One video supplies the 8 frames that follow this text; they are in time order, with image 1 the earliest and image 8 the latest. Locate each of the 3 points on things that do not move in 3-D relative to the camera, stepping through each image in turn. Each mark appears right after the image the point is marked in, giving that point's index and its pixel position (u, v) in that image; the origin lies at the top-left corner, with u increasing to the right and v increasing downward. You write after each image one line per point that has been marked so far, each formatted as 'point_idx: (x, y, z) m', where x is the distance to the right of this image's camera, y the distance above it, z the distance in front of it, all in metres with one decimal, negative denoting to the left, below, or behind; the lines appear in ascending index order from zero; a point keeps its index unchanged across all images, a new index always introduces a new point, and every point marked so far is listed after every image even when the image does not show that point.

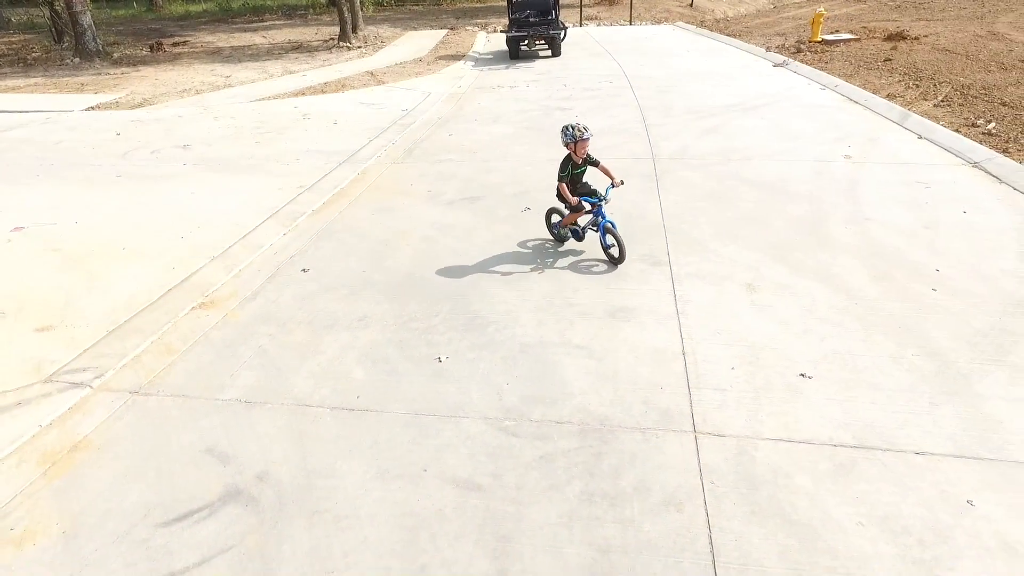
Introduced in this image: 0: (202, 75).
0: (-6.4, +4.5, +13.0) m
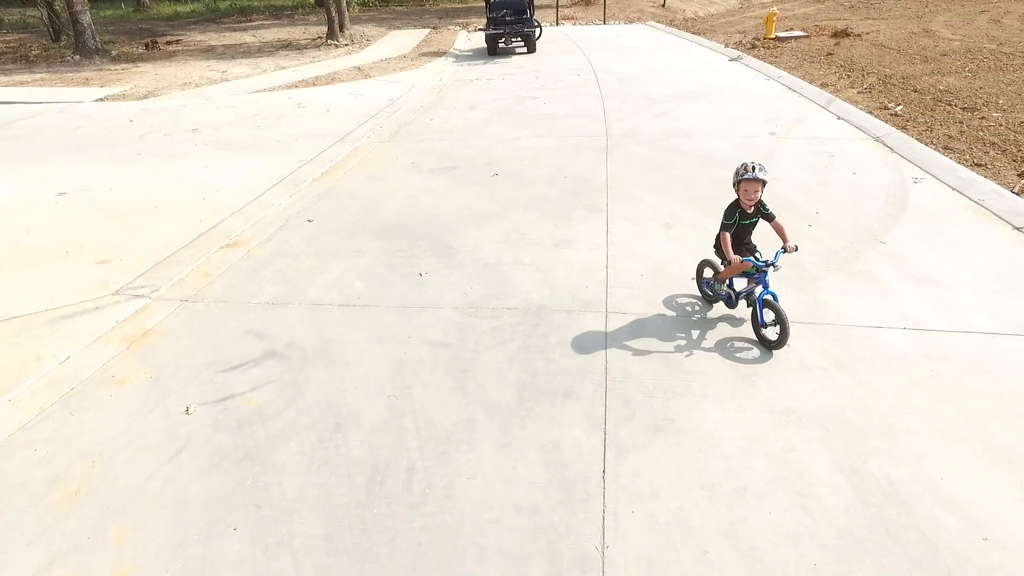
0: (-6.9, +4.9, +13.8) m
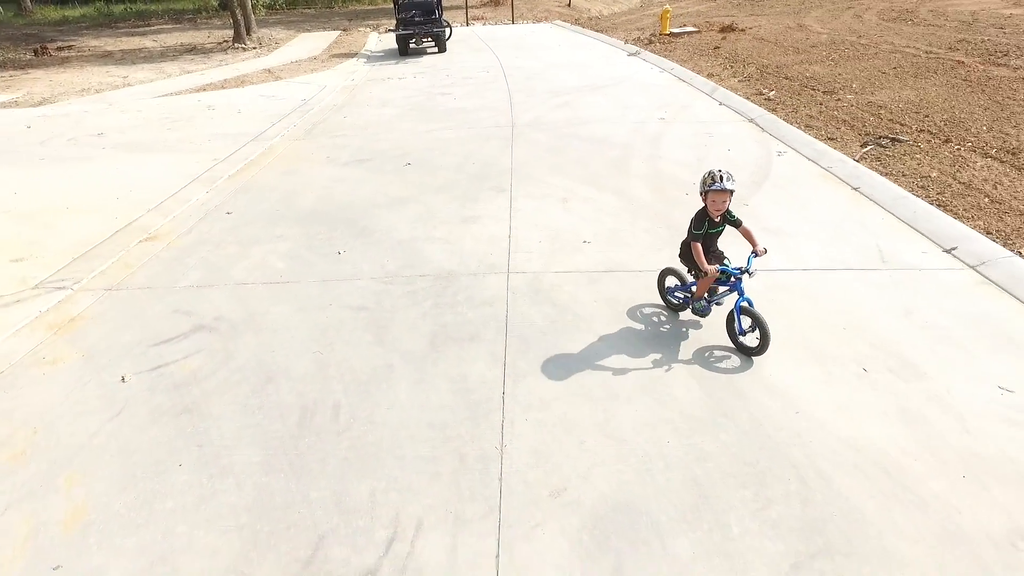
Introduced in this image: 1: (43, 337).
0: (-8.9, +4.6, +13.4) m
1: (-2.8, -0.3, +3.8) m
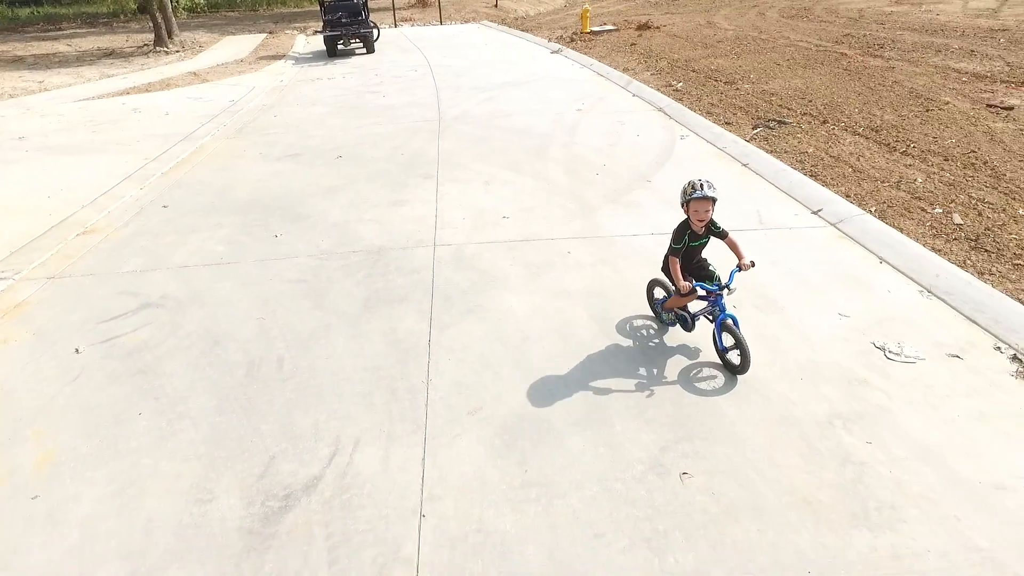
0: (-10.4, +4.3, +13.0) m
1: (-3.3, -0.2, +4.0) m
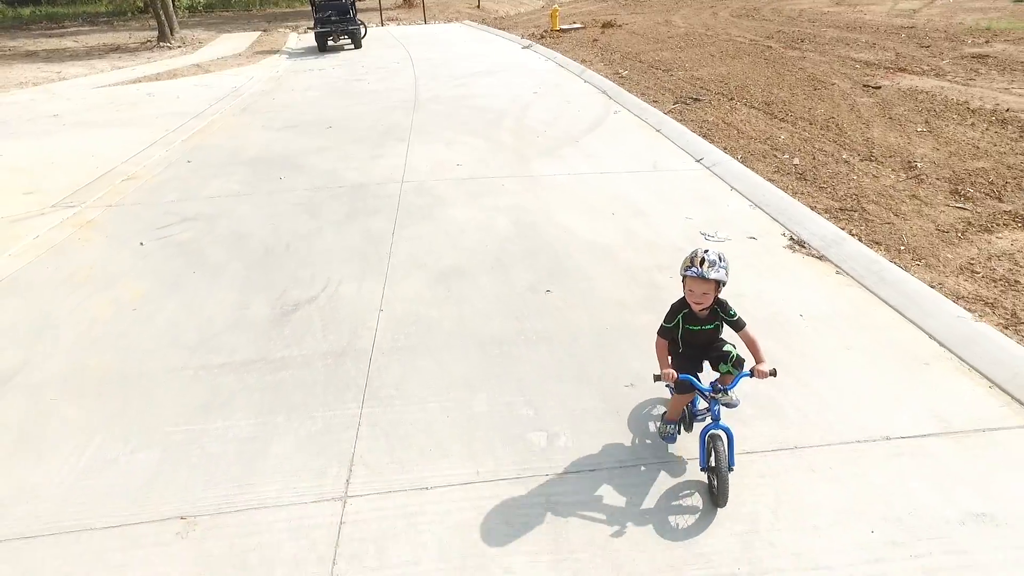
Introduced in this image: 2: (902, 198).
0: (-11.1, +5.0, +14.4) m
1: (-3.8, +0.5, +5.4) m
2: (+3.1, +0.7, +5.0) m
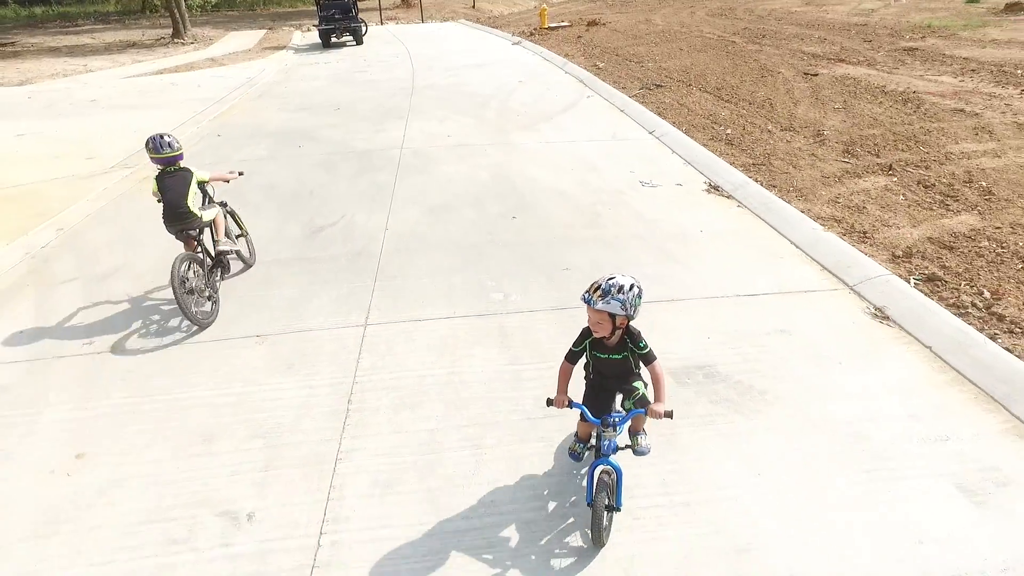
0: (-11.3, +5.6, +15.6) m
1: (-4.0, +1.1, +6.6) m
2: (+2.9, +1.3, +6.3) m
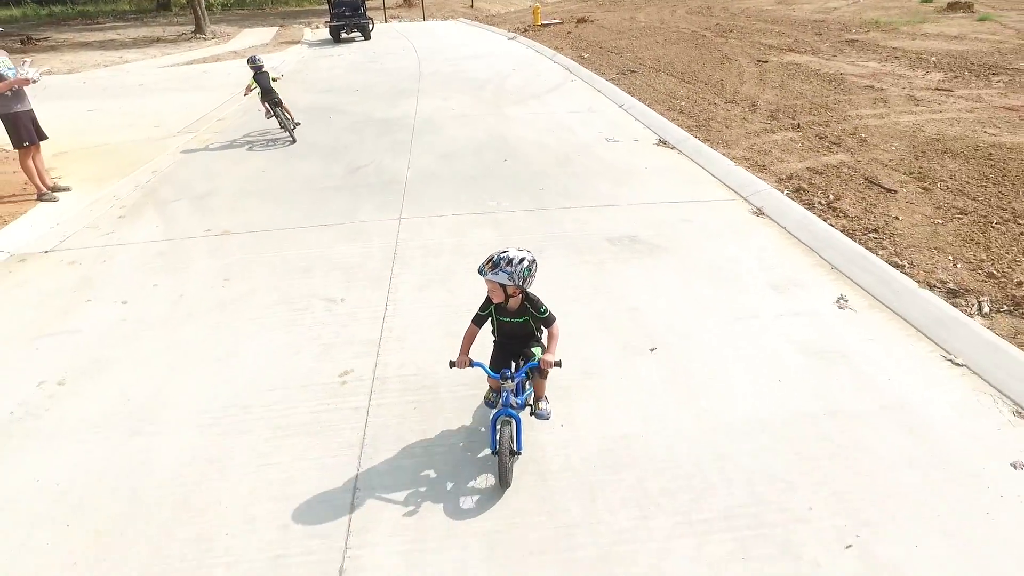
0: (-11.4, +6.4, +17.1) m
1: (-4.1, +1.9, +8.2) m
2: (+2.8, +2.1, +7.9) m
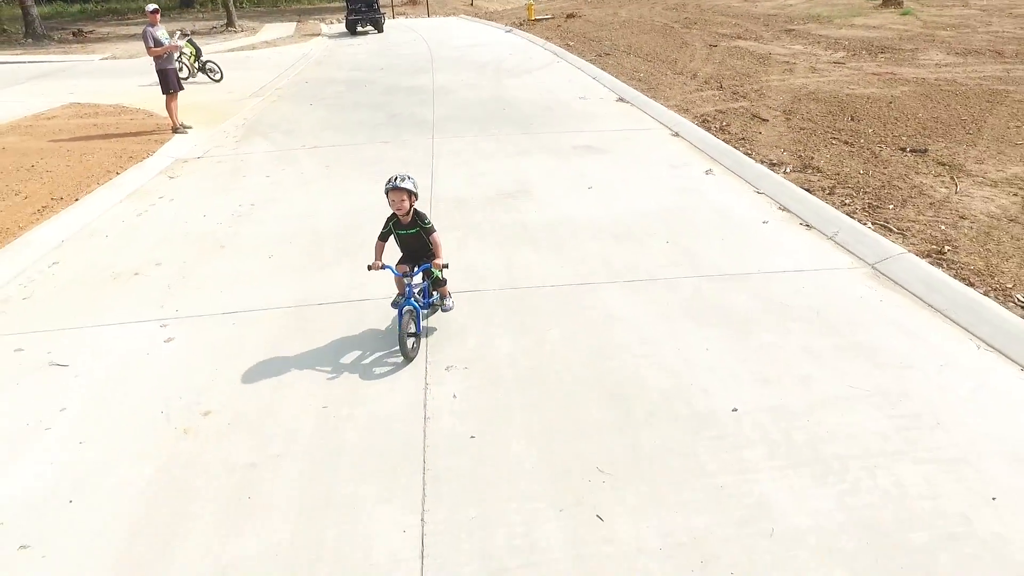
0: (-11.6, +7.6, +19.6) m
1: (-4.2, +3.2, +10.8) m
2: (+2.8, +3.4, +10.5) m
